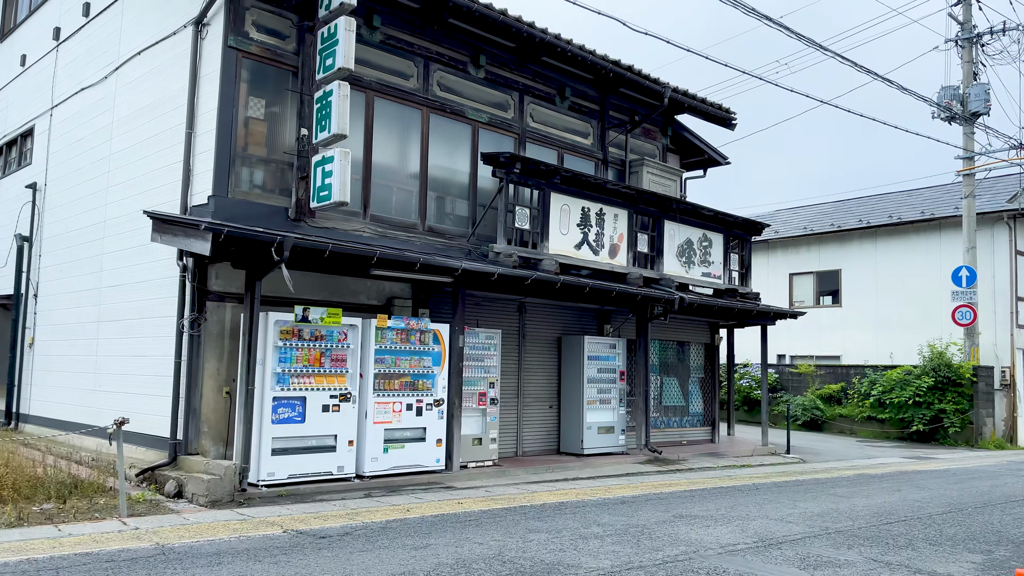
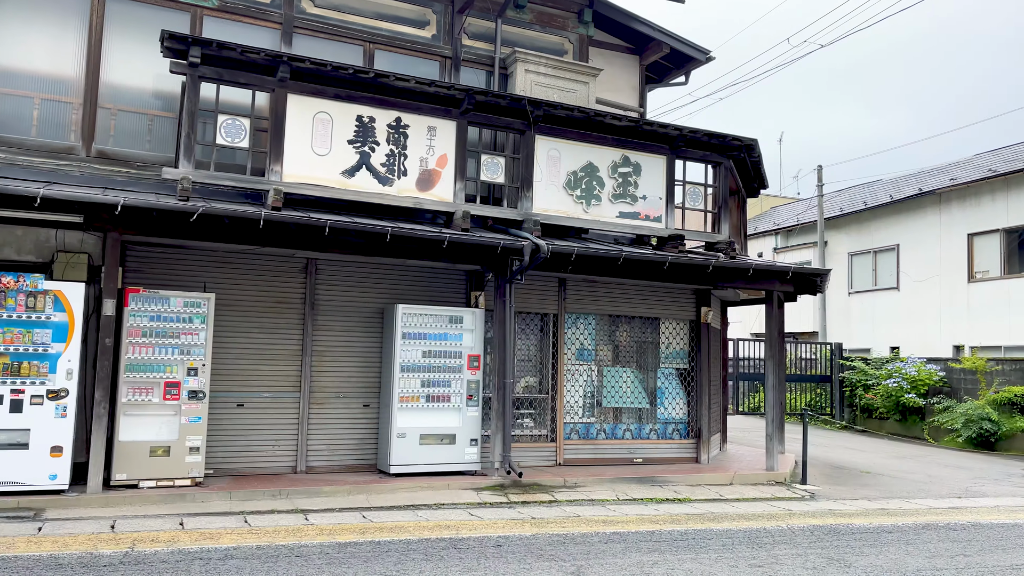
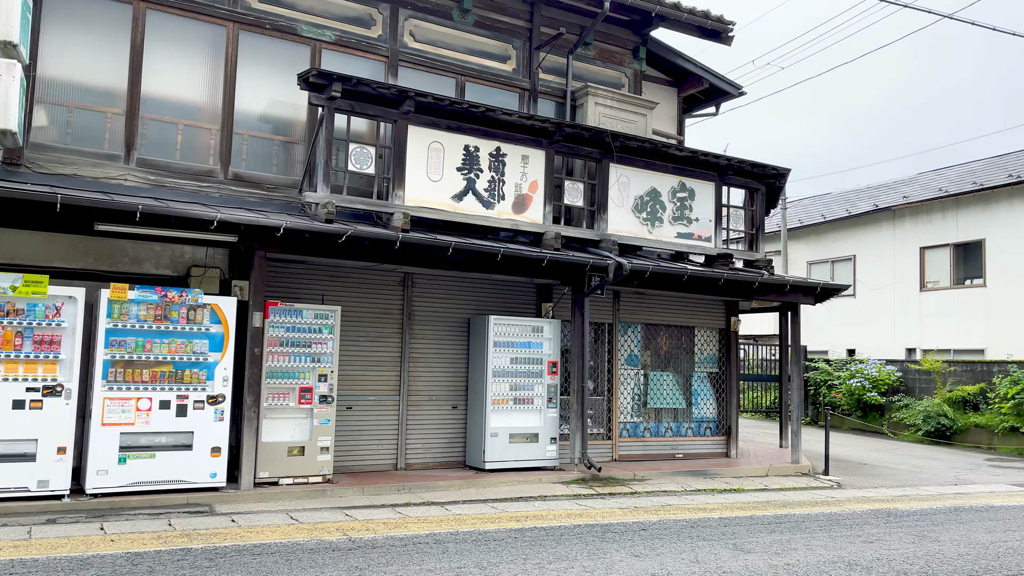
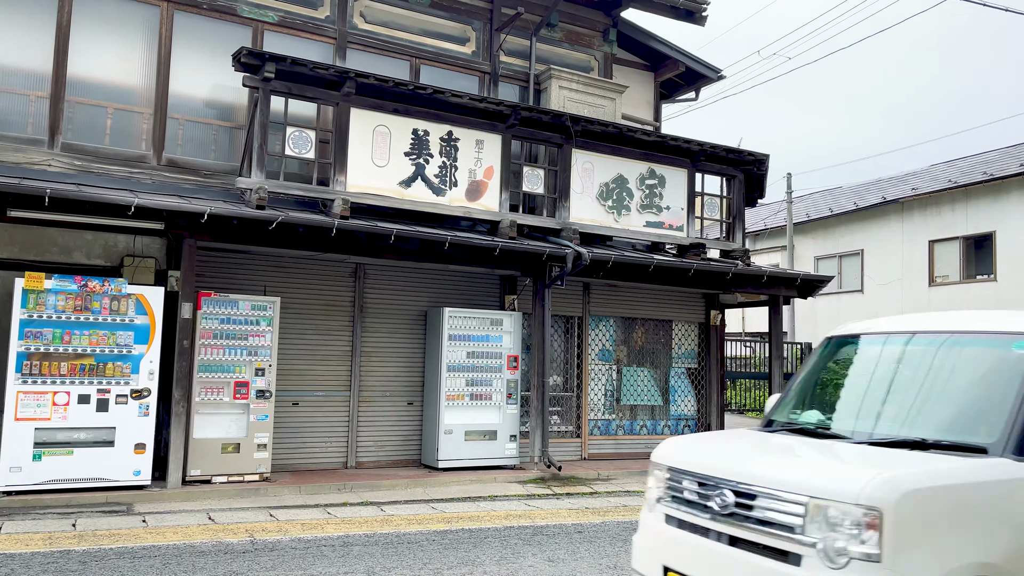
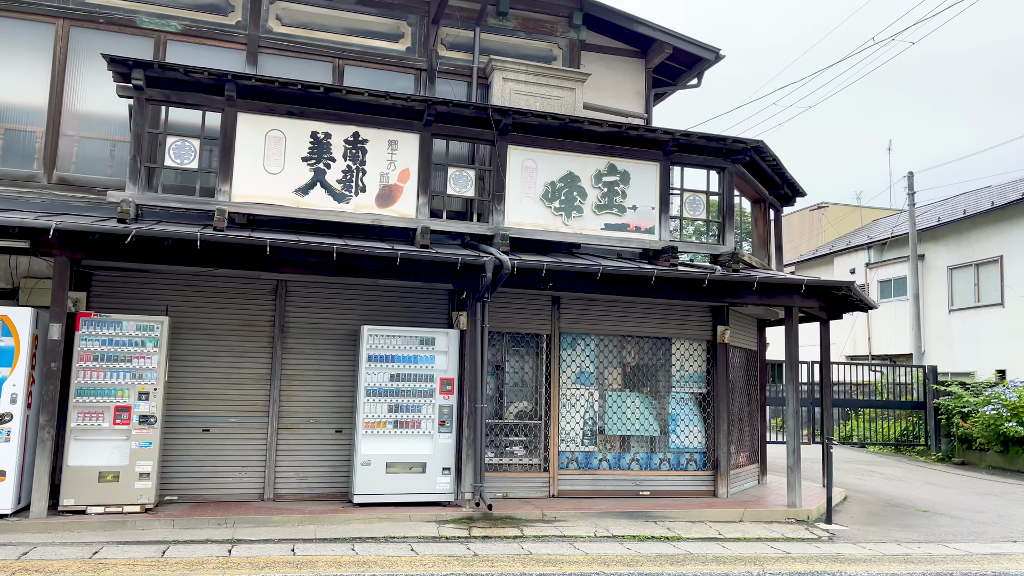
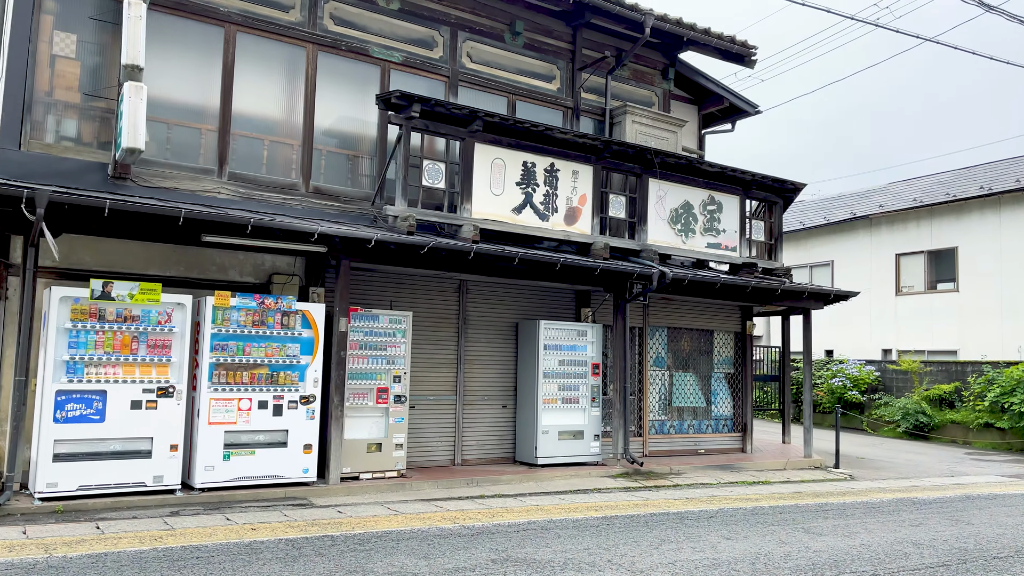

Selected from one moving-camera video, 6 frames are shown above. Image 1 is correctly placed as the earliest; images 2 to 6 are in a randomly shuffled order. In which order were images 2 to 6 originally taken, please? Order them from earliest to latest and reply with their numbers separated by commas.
6, 3, 4, 2, 5
